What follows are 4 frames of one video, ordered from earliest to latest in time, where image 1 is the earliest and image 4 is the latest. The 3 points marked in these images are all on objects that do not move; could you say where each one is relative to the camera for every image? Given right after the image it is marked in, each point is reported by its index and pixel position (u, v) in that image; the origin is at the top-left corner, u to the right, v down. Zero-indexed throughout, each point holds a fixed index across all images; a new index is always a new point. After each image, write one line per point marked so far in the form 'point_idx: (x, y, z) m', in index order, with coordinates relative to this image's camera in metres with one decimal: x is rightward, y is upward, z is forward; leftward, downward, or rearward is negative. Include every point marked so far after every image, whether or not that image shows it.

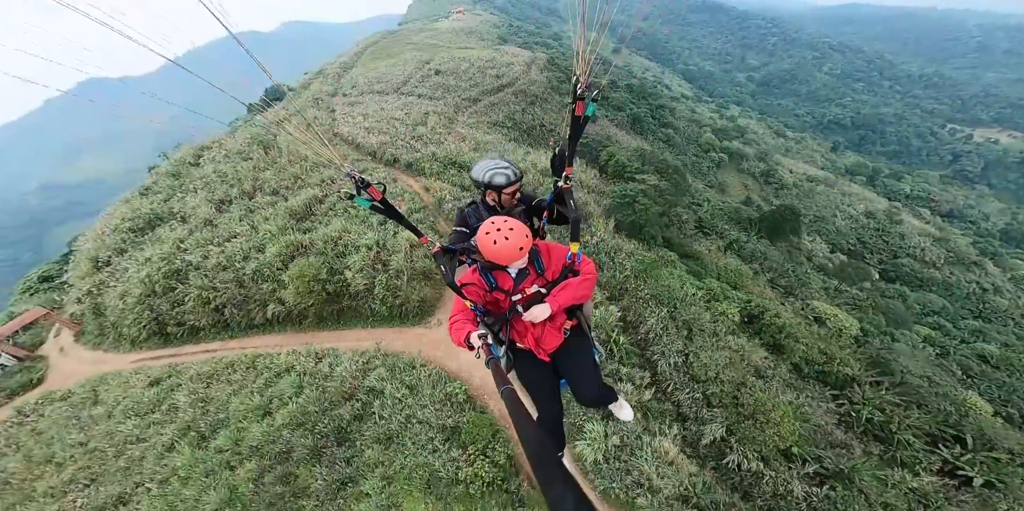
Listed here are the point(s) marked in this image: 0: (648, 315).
0: (+3.1, -1.3, +8.3) m
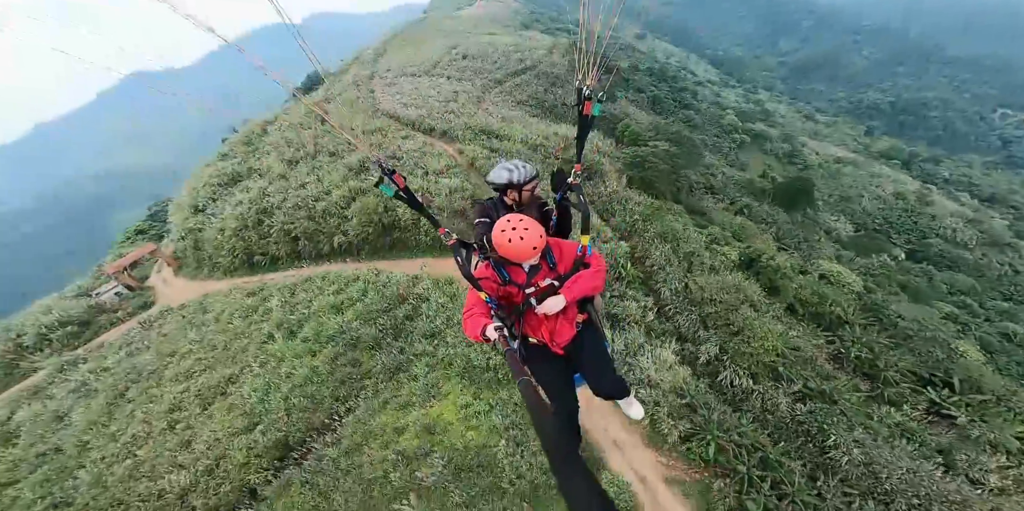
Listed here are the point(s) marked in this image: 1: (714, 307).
0: (+3.6, +0.1, +9.5) m
1: (+4.8, -1.2, +8.8) m
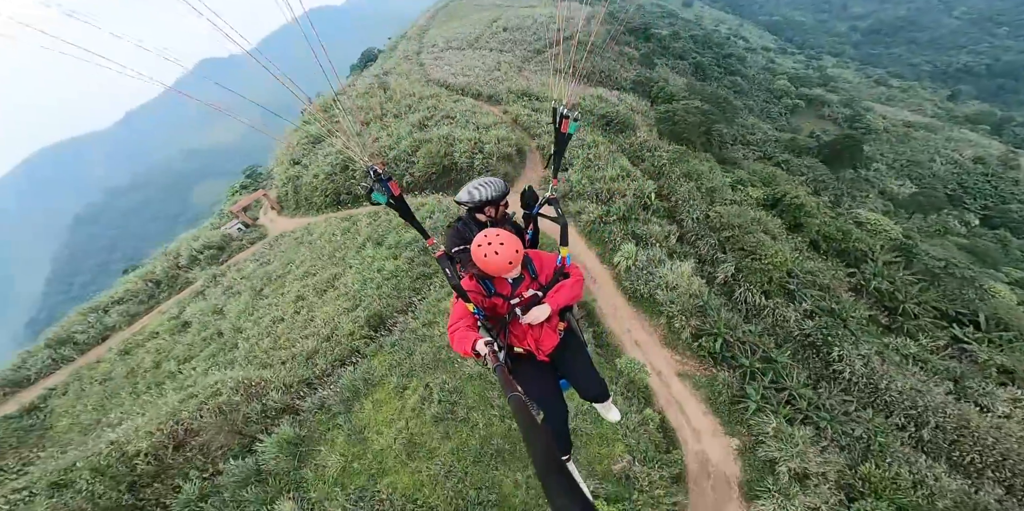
0: (+4.8, +1.9, +10.5) m
1: (+5.8, +0.6, +9.7) m
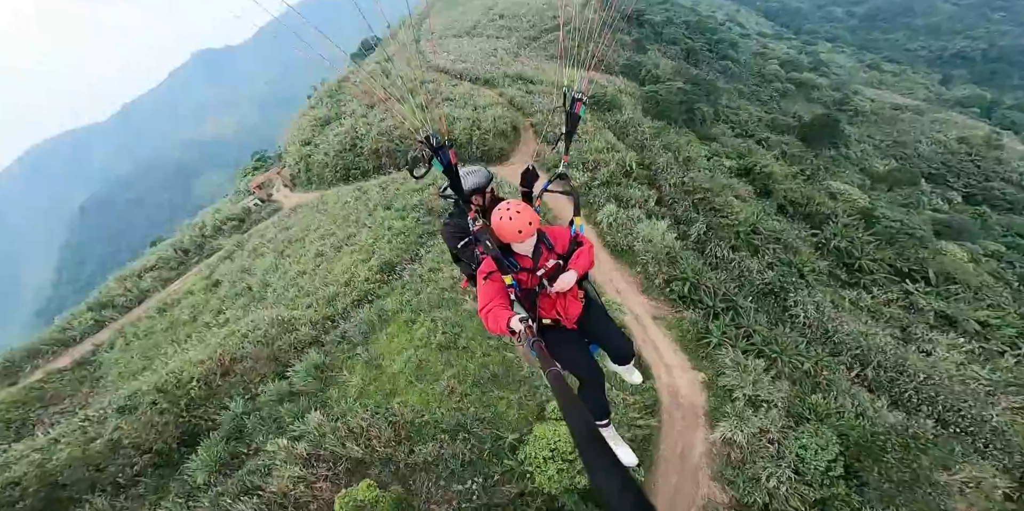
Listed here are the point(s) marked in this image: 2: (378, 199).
0: (+4.6, +3.0, +11.5) m
1: (+5.6, +1.6, +10.7) m
2: (-4.3, +1.6, +11.6) m
